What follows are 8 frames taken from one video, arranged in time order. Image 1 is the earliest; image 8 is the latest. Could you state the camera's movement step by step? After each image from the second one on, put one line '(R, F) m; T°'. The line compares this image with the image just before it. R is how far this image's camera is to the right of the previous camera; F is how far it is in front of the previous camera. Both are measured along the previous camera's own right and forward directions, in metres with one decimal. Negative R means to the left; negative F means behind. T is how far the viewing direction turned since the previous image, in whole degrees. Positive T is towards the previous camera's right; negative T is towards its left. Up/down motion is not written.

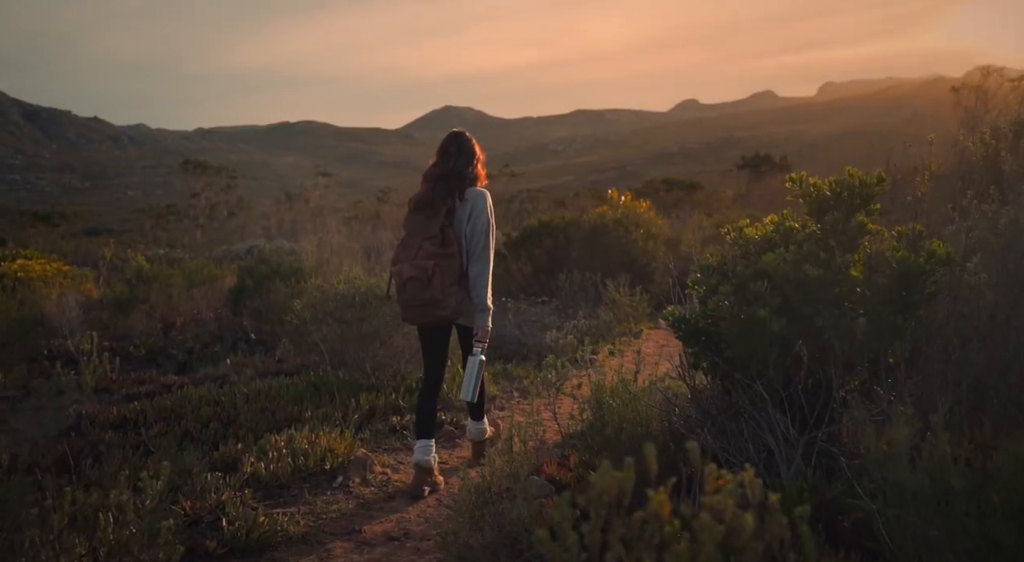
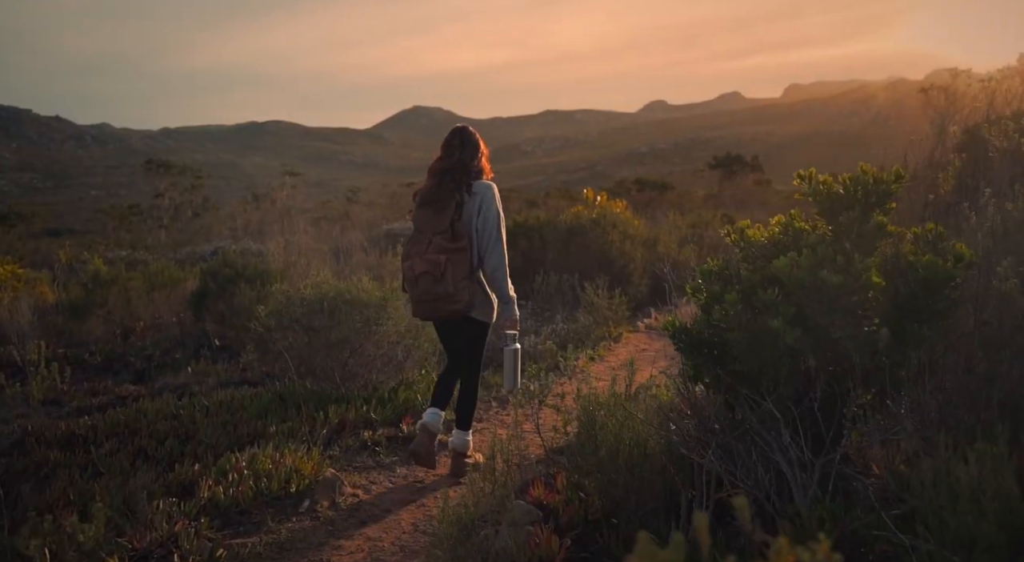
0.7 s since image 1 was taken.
(-0.1, +0.3) m; +2°
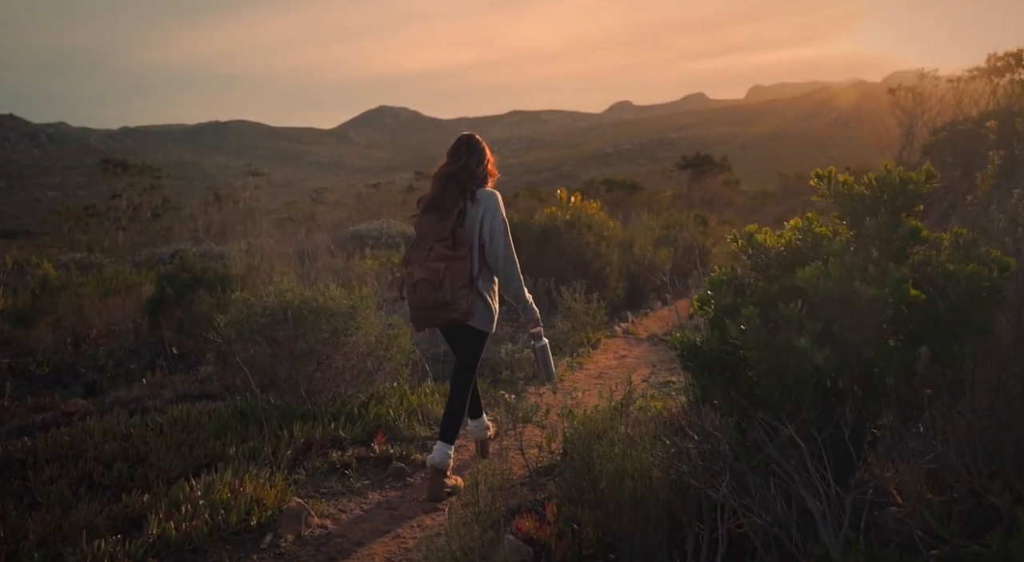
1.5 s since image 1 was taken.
(-0.1, +0.3) m; +3°
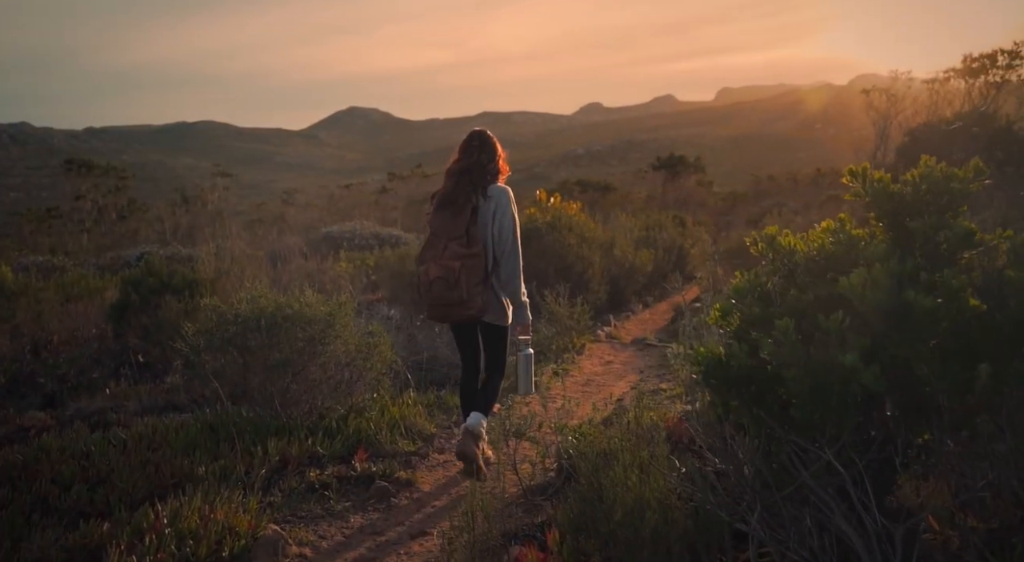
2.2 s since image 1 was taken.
(-0.1, +0.3) m; +2°
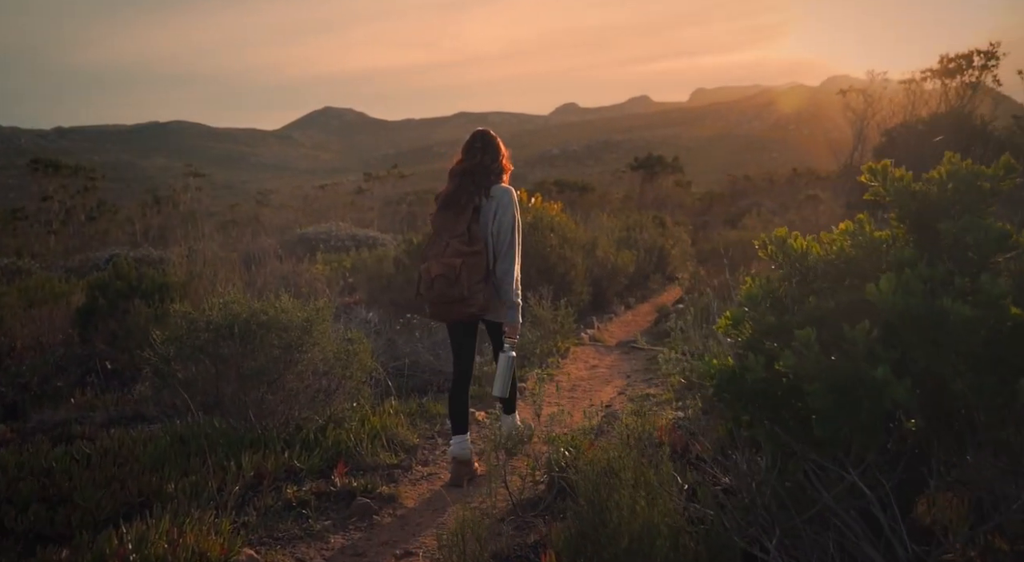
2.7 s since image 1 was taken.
(-0.1, +0.2) m; +2°
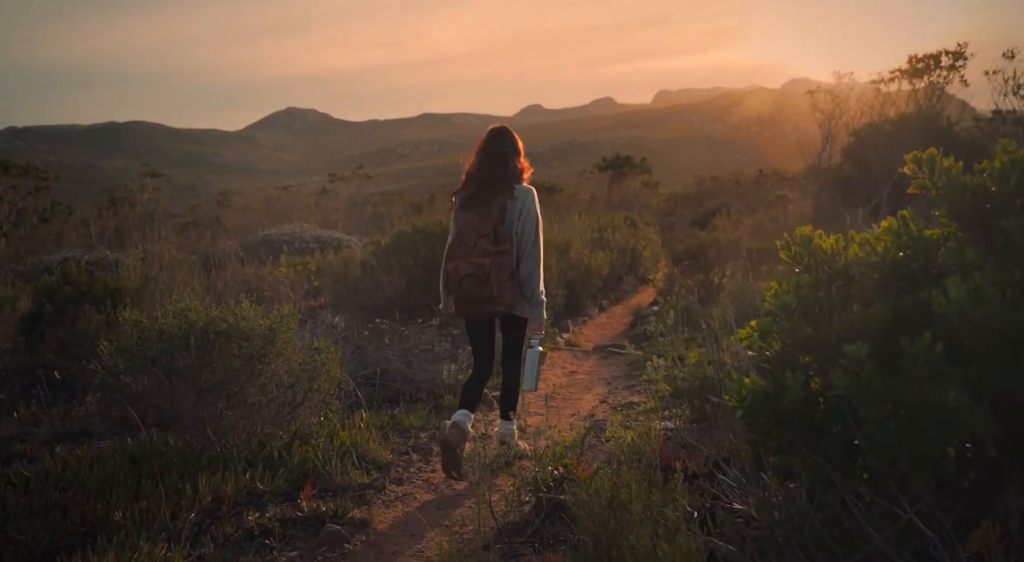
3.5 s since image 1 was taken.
(-0.1, +0.3) m; +3°
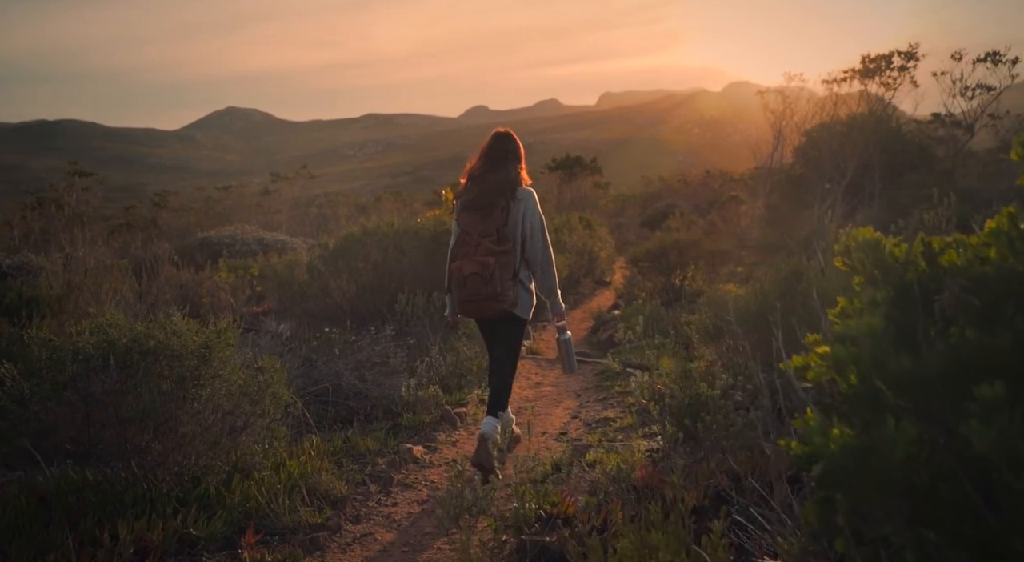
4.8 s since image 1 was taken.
(-0.1, +0.5) m; +4°
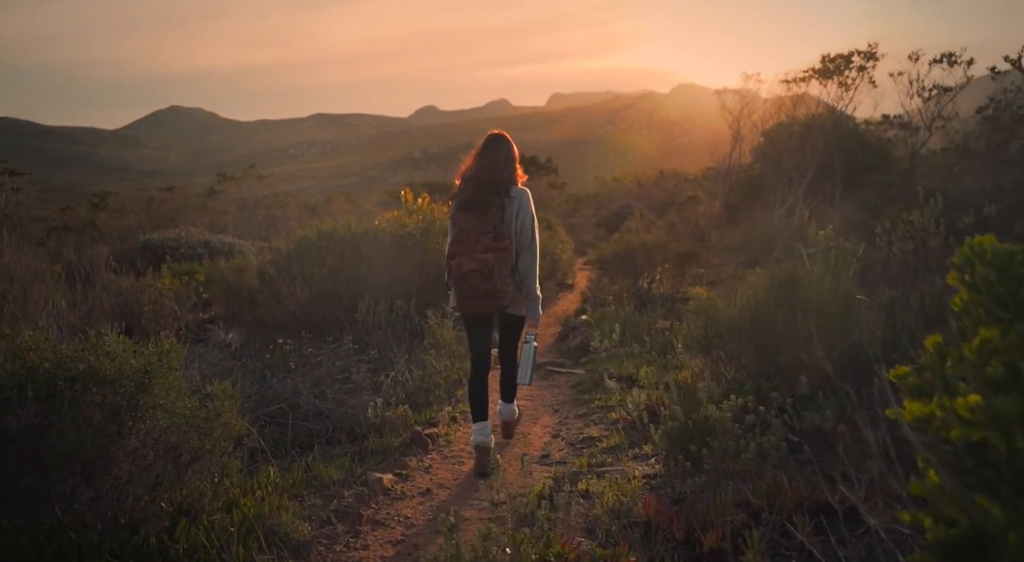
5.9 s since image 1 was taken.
(-0.1, +0.4) m; +4°
